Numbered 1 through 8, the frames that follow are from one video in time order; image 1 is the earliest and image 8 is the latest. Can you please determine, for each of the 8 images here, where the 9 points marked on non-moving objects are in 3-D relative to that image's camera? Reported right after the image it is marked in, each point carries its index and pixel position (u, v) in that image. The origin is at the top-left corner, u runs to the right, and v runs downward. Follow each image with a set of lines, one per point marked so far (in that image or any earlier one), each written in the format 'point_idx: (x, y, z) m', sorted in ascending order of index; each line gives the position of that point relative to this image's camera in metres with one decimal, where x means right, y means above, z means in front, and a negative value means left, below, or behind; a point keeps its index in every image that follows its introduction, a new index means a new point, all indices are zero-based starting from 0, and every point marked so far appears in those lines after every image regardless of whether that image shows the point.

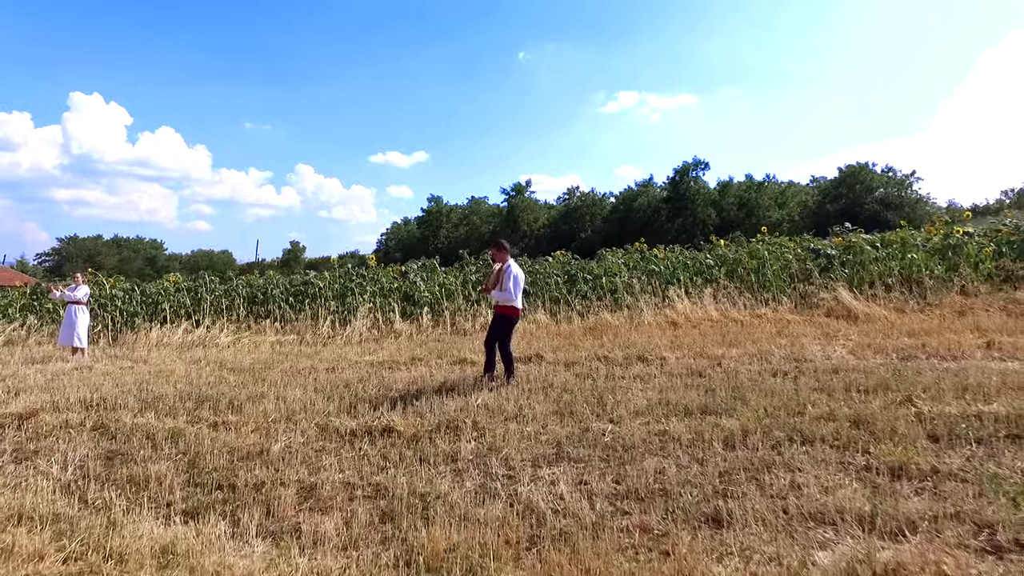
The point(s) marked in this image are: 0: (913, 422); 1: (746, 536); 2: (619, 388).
0: (+2.9, -1.0, +4.5) m
1: (+1.2, -1.2, +3.1) m
2: (+1.1, -1.0, +6.2) m
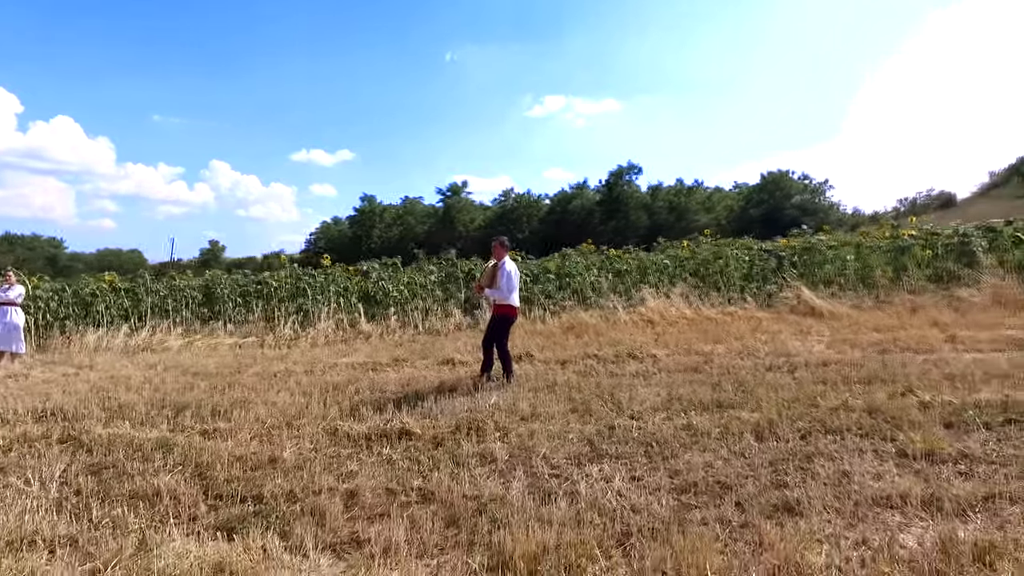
0: (+3.2, -0.9, +4.7) m
1: (+1.6, -1.2, +3.1) m
2: (+1.1, -1.0, +6.3) m
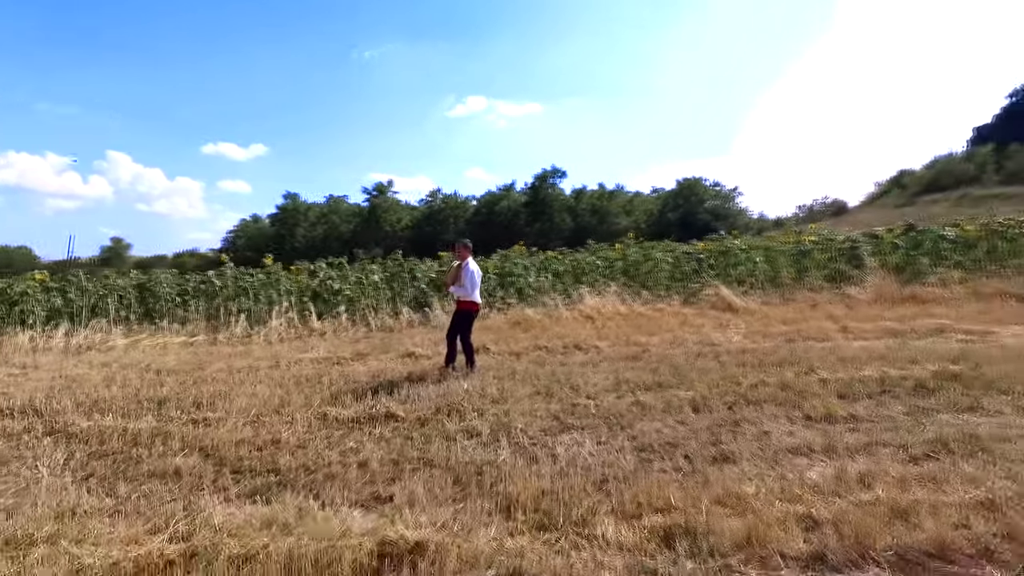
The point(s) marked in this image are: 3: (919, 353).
0: (+3.0, -0.9, +5.8) m
1: (+1.6, -1.2, +4.1) m
2: (+0.7, -0.9, +7.1) m
3: (+4.6, -0.7, +6.8) m
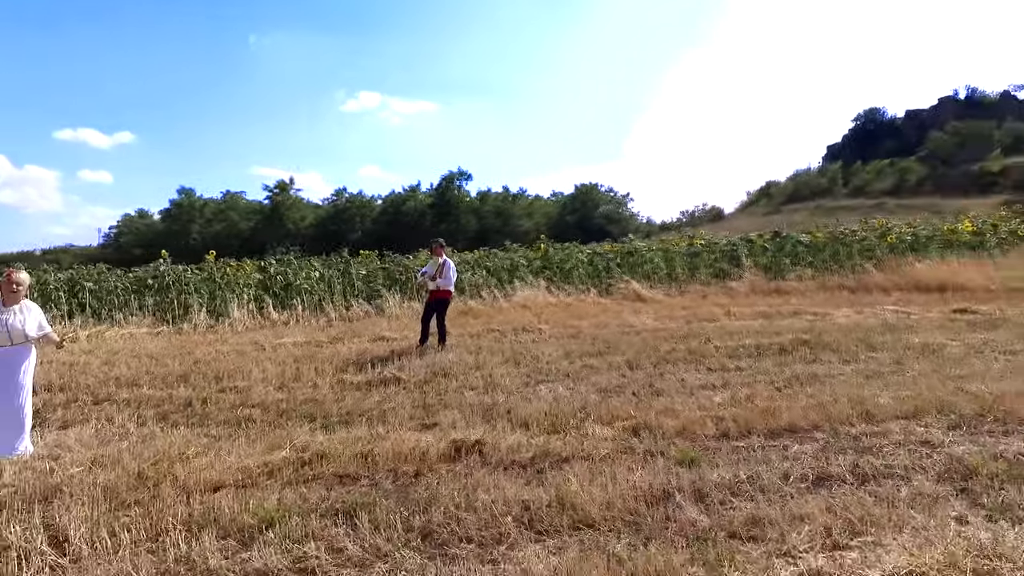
0: (+2.7, -0.8, +8.0) m
1: (+1.6, -1.0, +6.0) m
2: (+0.3, -0.8, +8.8) m
3: (+4.1, -0.6, +9.2) m
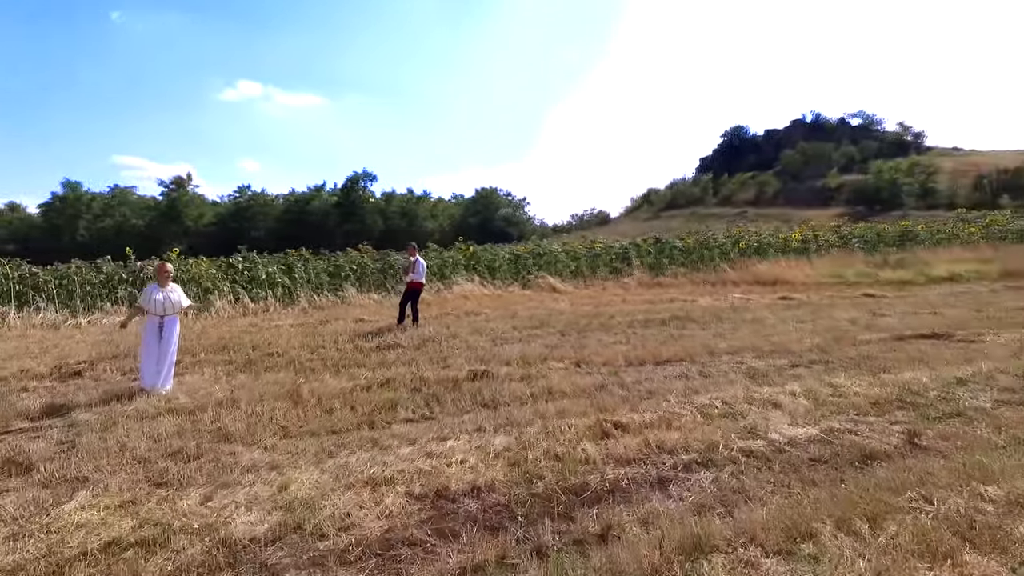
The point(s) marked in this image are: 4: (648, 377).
0: (+2.0, -0.6, +11.3) m
1: (+1.3, -0.9, +9.2) m
2: (-0.5, -0.7, +11.8) m
3: (+3.2, -0.4, +12.8) m
4: (+1.6, -1.0, +7.0) m
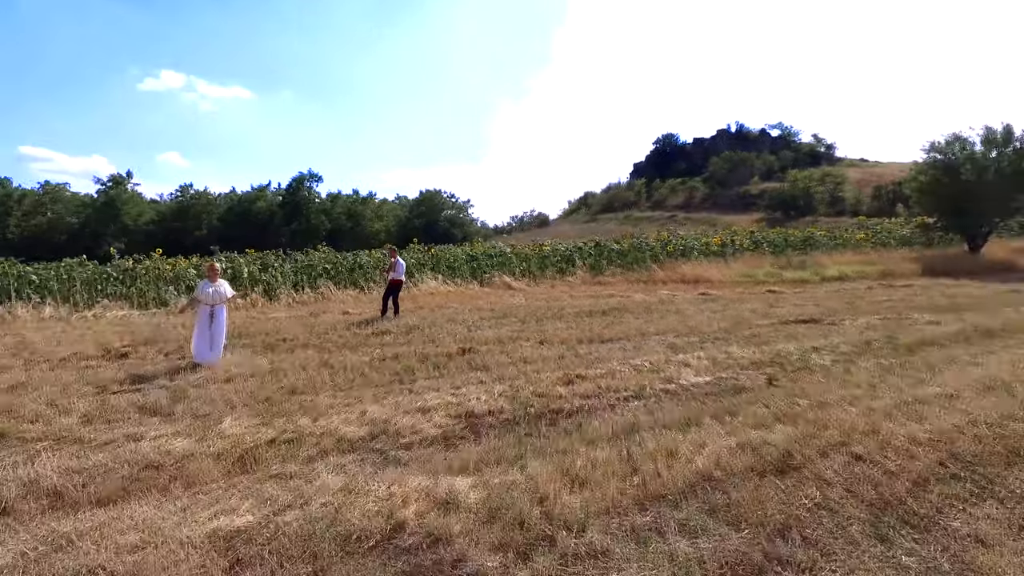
0: (+1.3, -0.6, +13.7) m
1: (+0.8, -0.8, +11.5) m
2: (-1.3, -0.6, +13.8) m
3: (+2.3, -0.4, +15.3) m
4: (+1.3, -0.9, +9.4) m
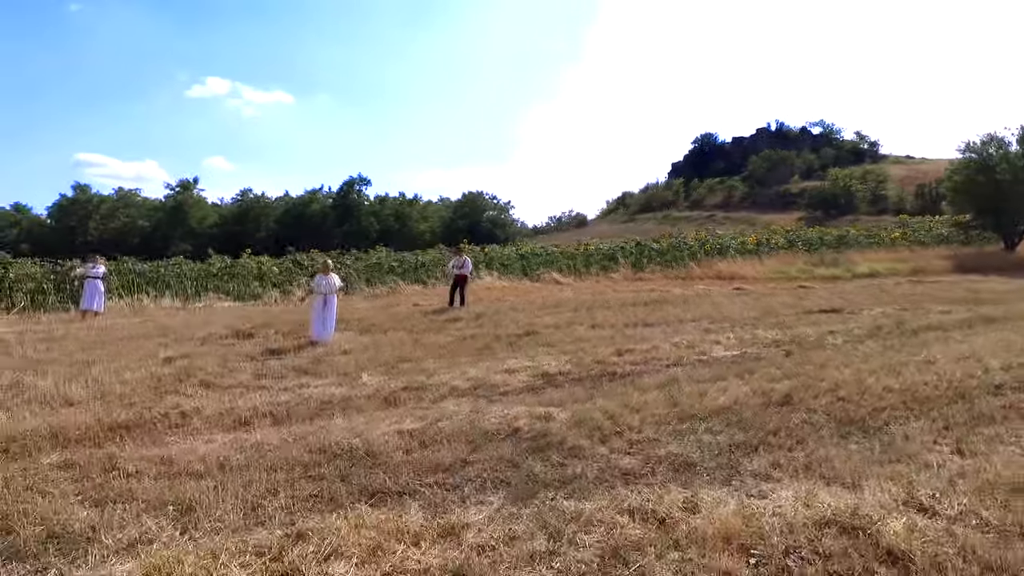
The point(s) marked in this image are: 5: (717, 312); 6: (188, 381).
0: (+2.6, -0.4, +15.4) m
1: (+2.0, -0.7, +13.2) m
2: (0.0, -0.5, +15.7) m
3: (+3.7, -0.2, +16.9) m
4: (+2.3, -0.8, +11.1) m
5: (+4.5, -0.5, +13.4) m
6: (-4.2, -1.2, +7.9) m
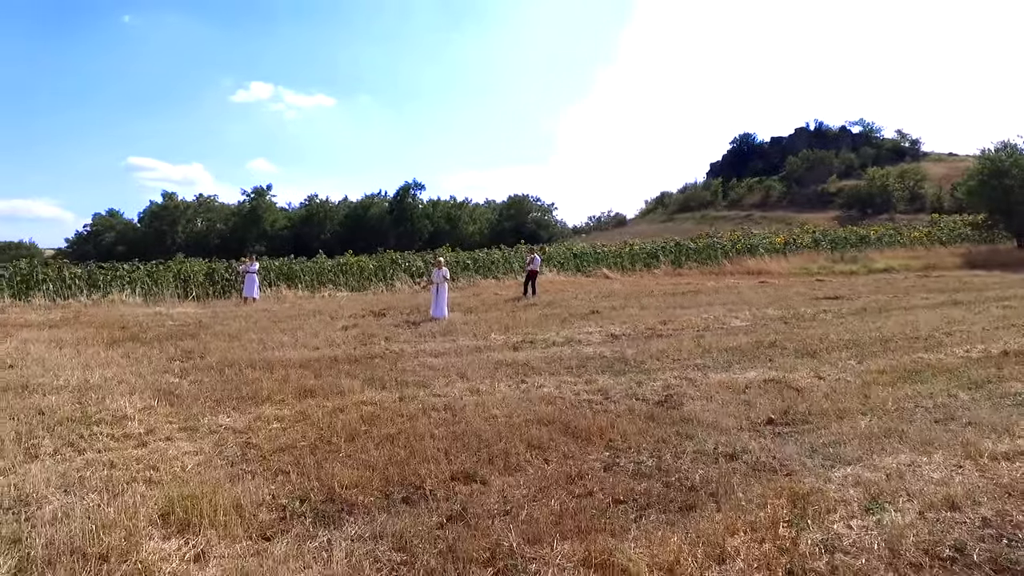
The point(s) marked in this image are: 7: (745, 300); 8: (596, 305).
0: (+4.5, -0.2, +19.0) m
1: (+3.8, -0.4, +16.9) m
2: (+2.0, -0.2, +19.5) m
3: (+5.7, 0.0, +20.4) m
4: (+4.0, -0.6, +14.7) m
5: (+6.3, -0.3, +16.9) m
6: (-2.7, -1.0, +11.9) m
7: (+6.2, -0.3, +16.6) m
8: (+2.3, -0.5, +16.7) m
